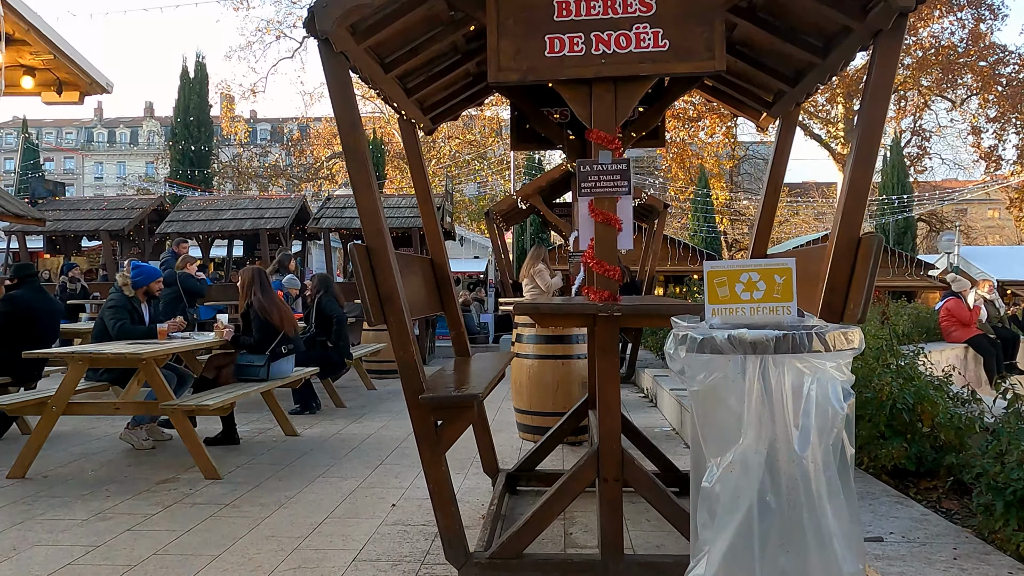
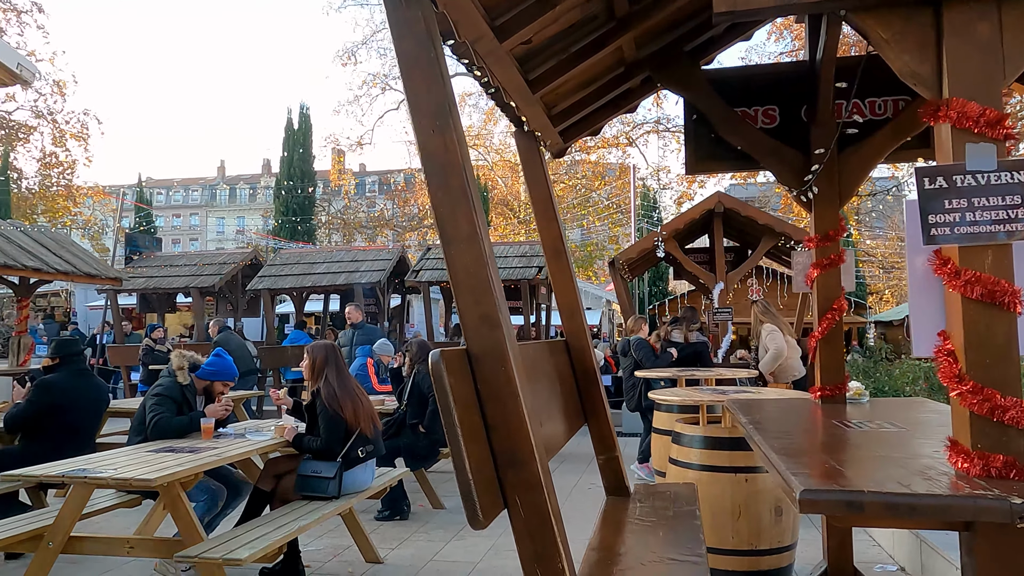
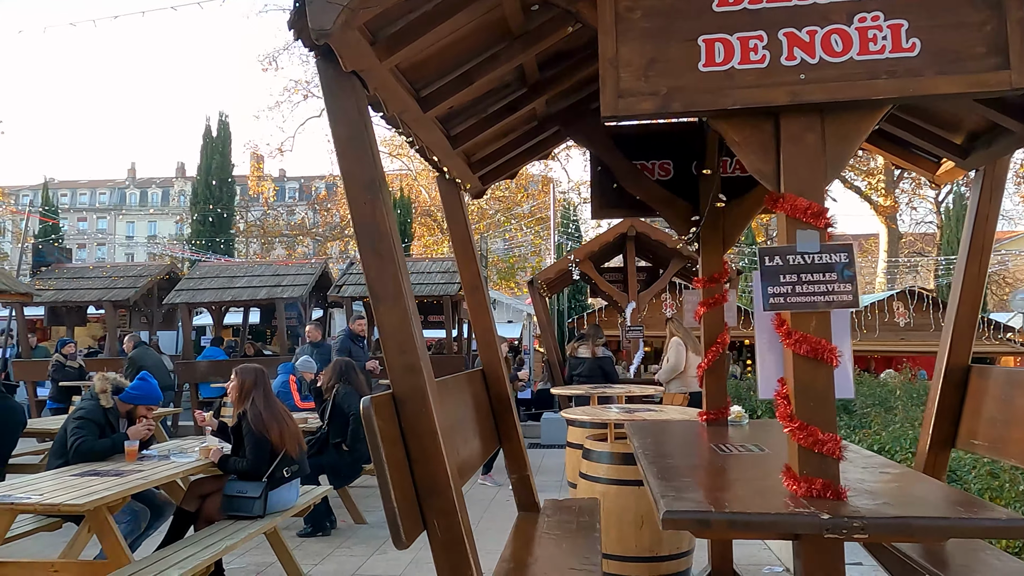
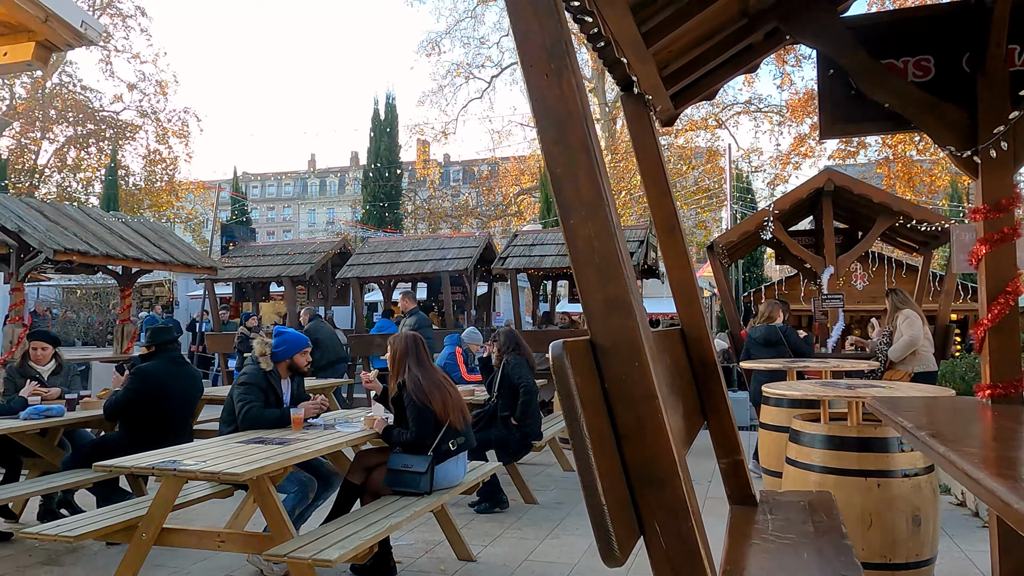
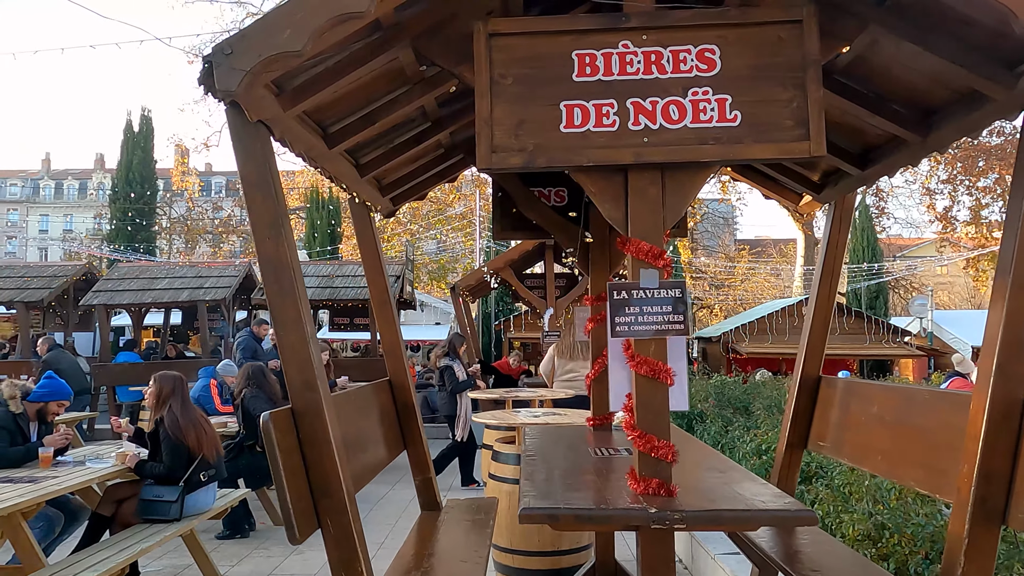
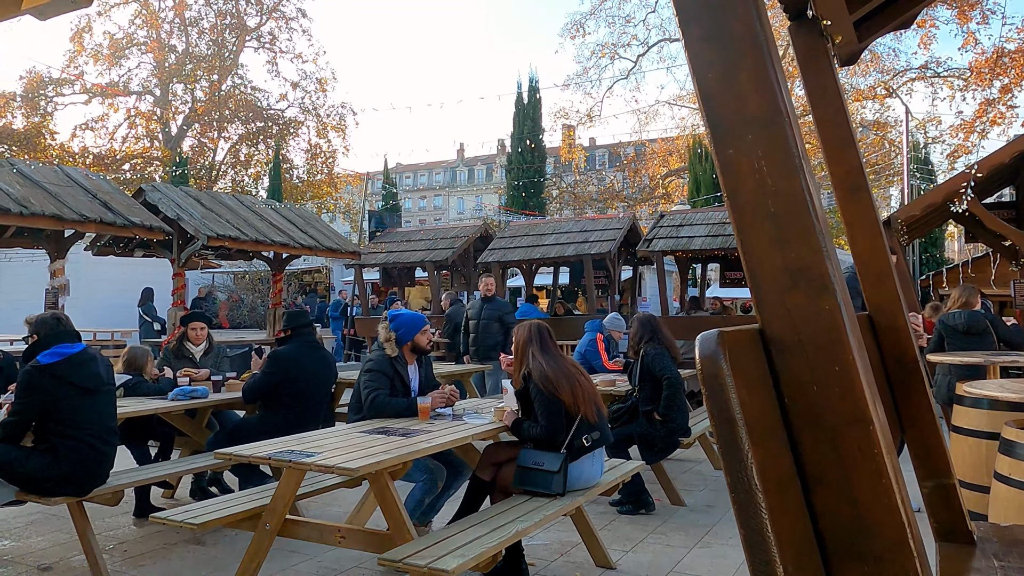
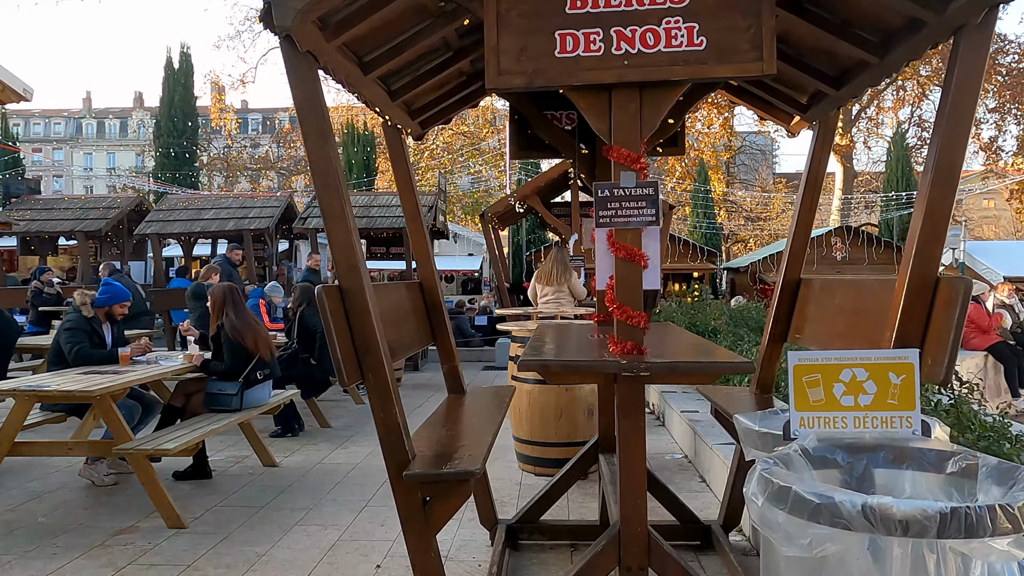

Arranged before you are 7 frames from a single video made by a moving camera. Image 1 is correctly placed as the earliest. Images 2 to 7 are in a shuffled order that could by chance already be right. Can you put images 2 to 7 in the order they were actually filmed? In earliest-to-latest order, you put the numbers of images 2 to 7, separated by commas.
7, 5, 3, 2, 4, 6
